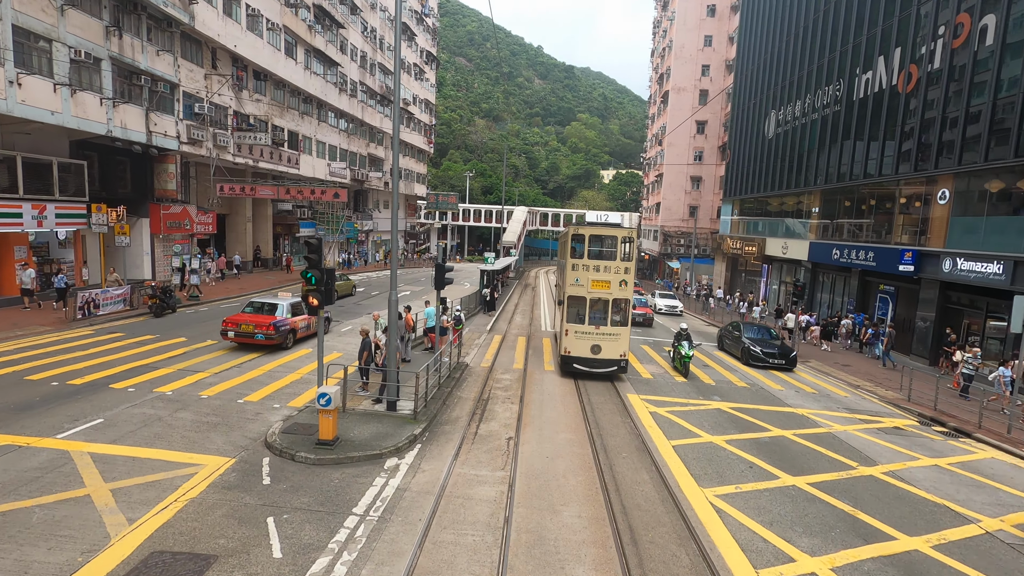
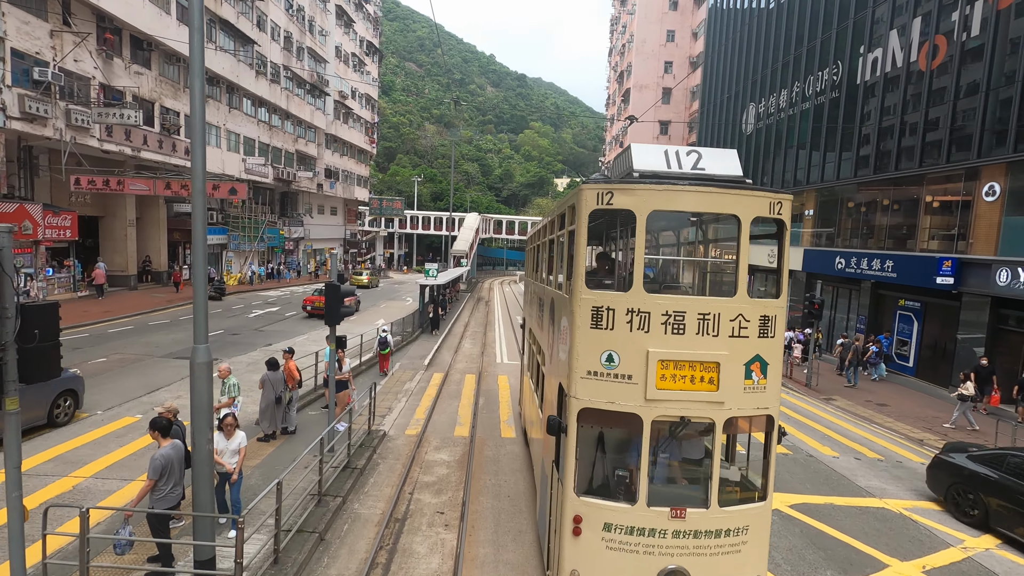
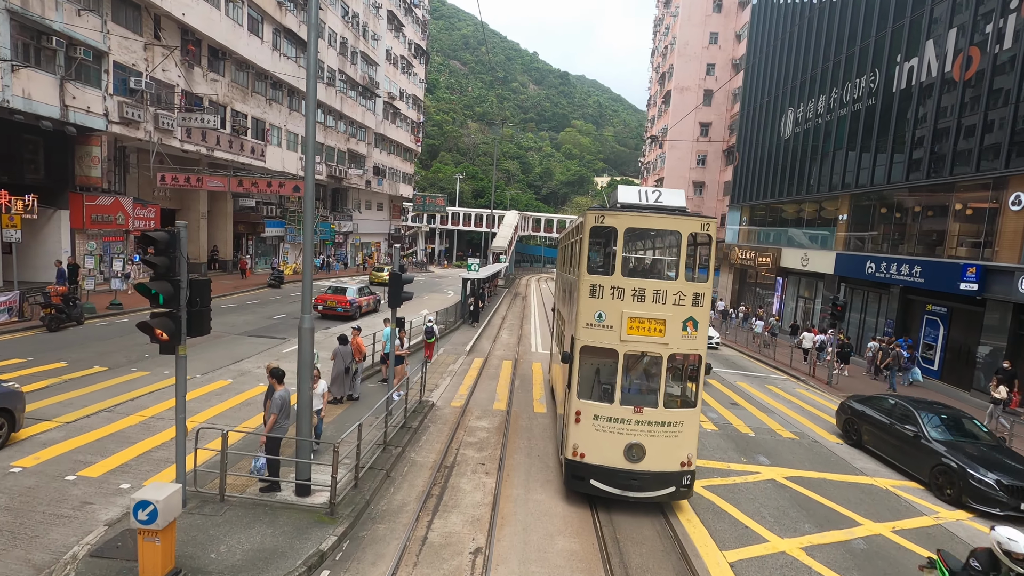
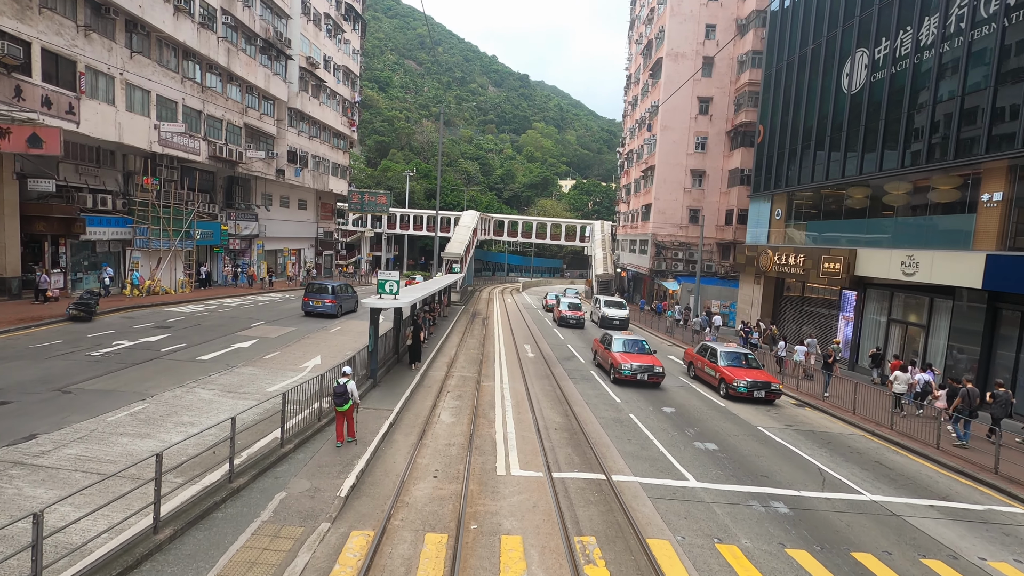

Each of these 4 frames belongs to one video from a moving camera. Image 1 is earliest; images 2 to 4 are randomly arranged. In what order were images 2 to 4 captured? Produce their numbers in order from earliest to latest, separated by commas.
3, 2, 4
